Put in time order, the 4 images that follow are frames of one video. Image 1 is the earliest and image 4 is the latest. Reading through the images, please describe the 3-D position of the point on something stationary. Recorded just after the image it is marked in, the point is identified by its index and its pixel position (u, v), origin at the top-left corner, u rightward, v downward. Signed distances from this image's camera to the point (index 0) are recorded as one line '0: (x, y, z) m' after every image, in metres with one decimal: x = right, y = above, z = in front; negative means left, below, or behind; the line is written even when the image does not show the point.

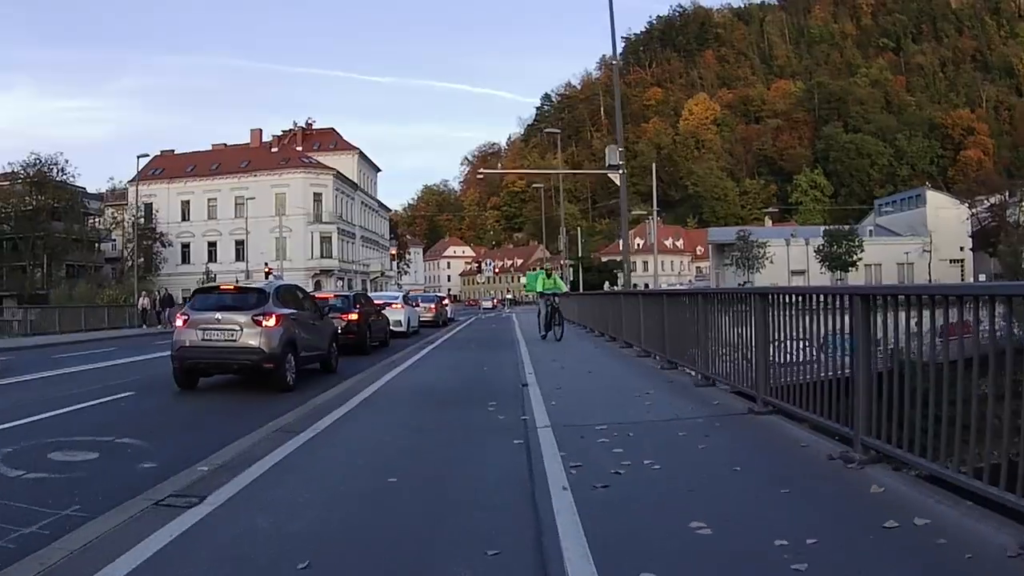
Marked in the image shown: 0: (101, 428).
0: (-4.5, -1.6, +10.1) m
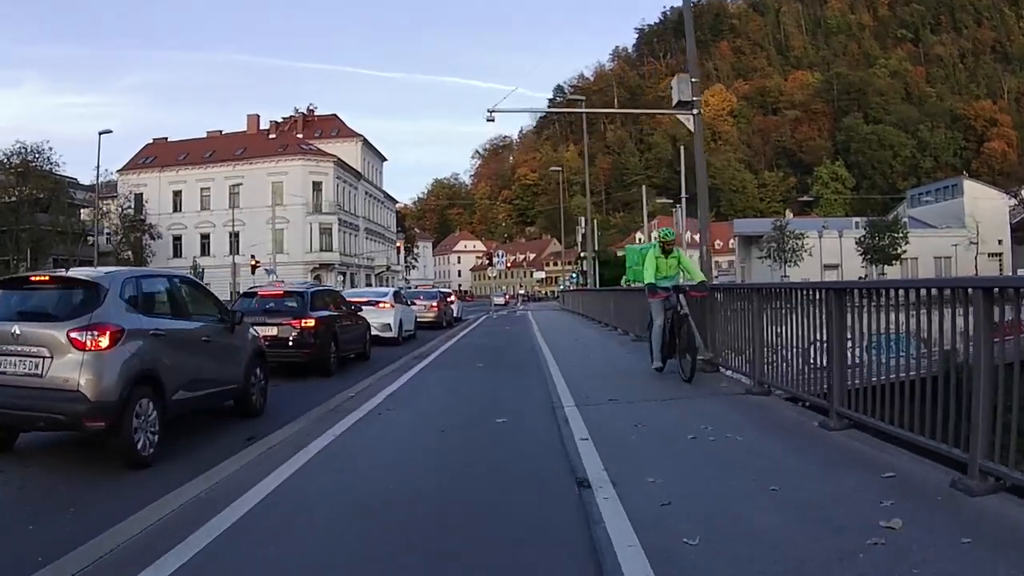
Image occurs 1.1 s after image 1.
0: (-4.4, -1.5, +7.7) m
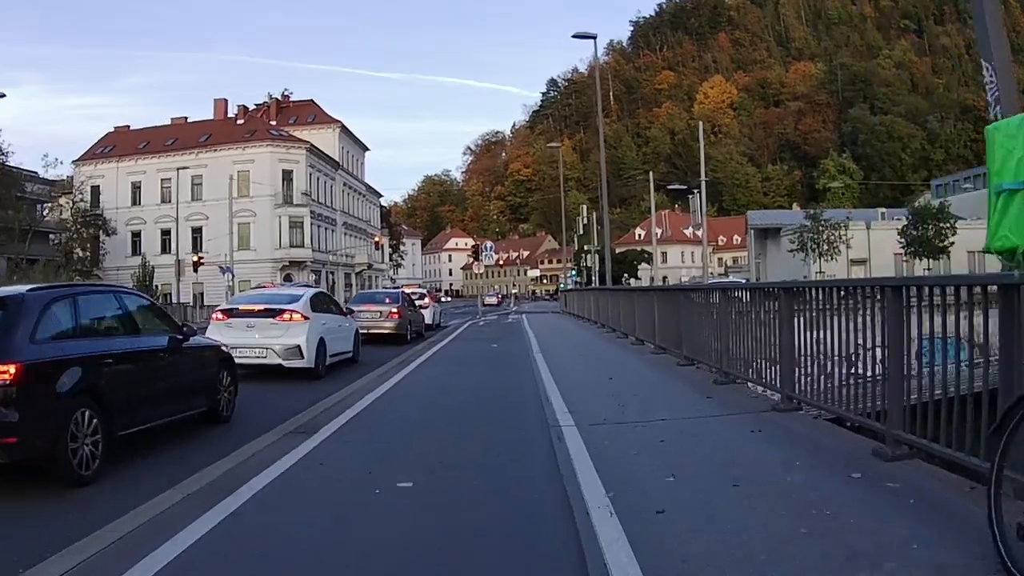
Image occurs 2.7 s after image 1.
0: (-4.4, -1.5, +4.2) m
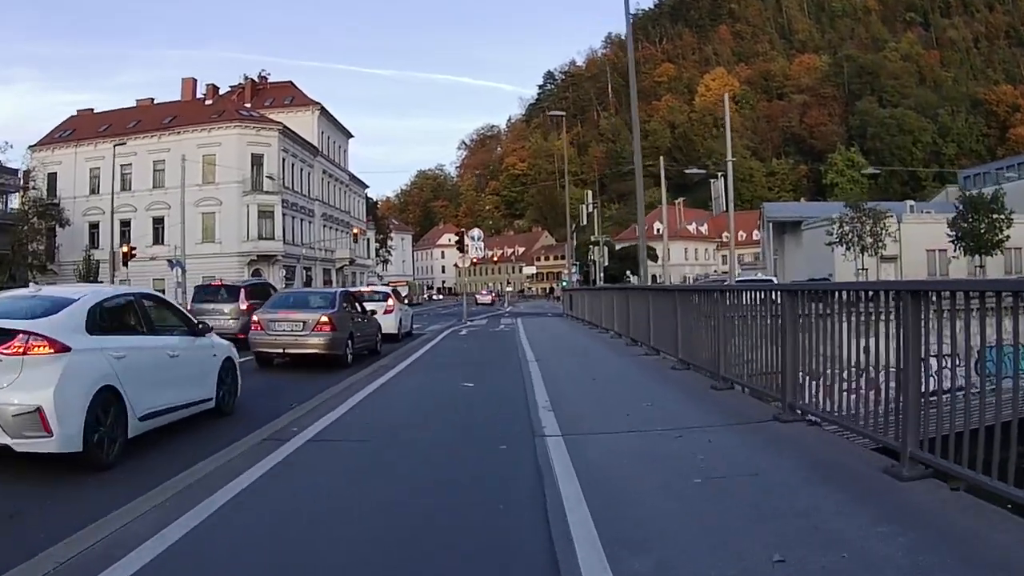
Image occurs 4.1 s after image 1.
0: (-4.5, -1.5, +1.2) m
